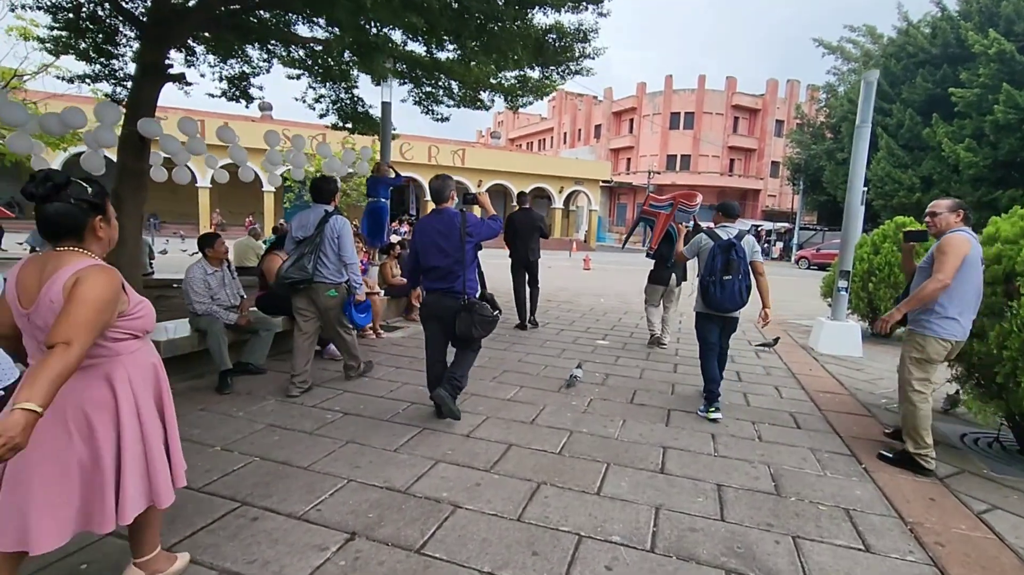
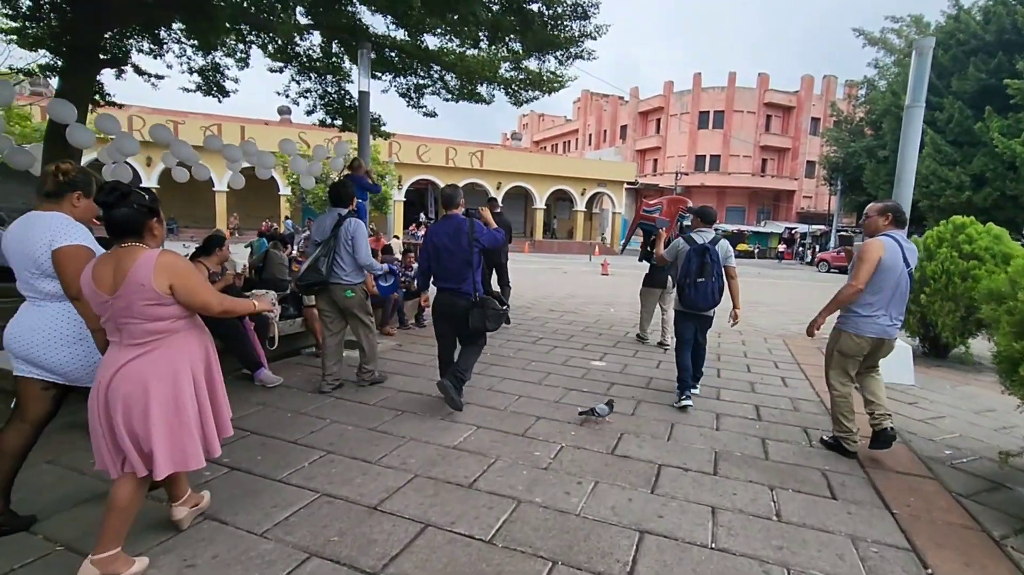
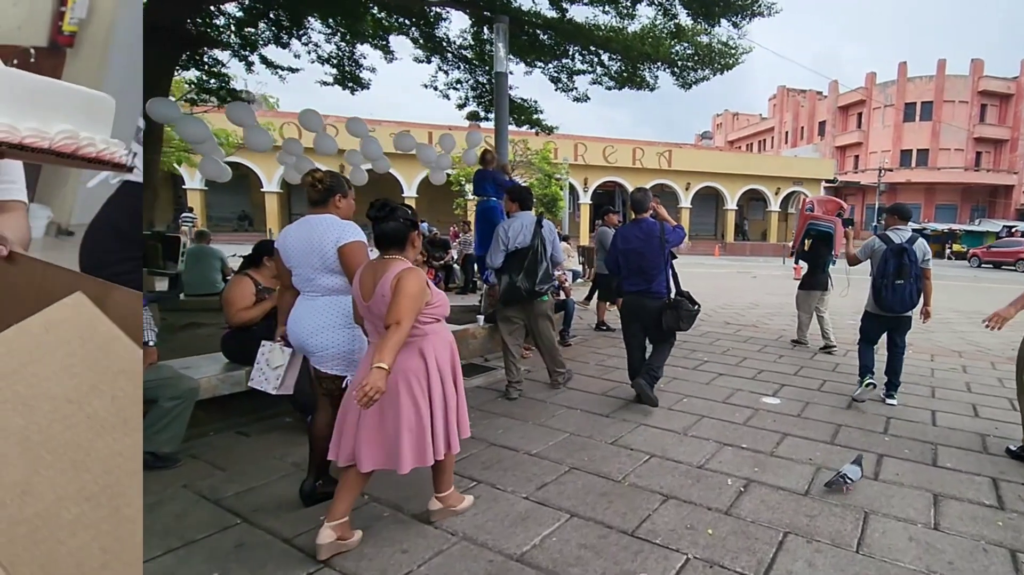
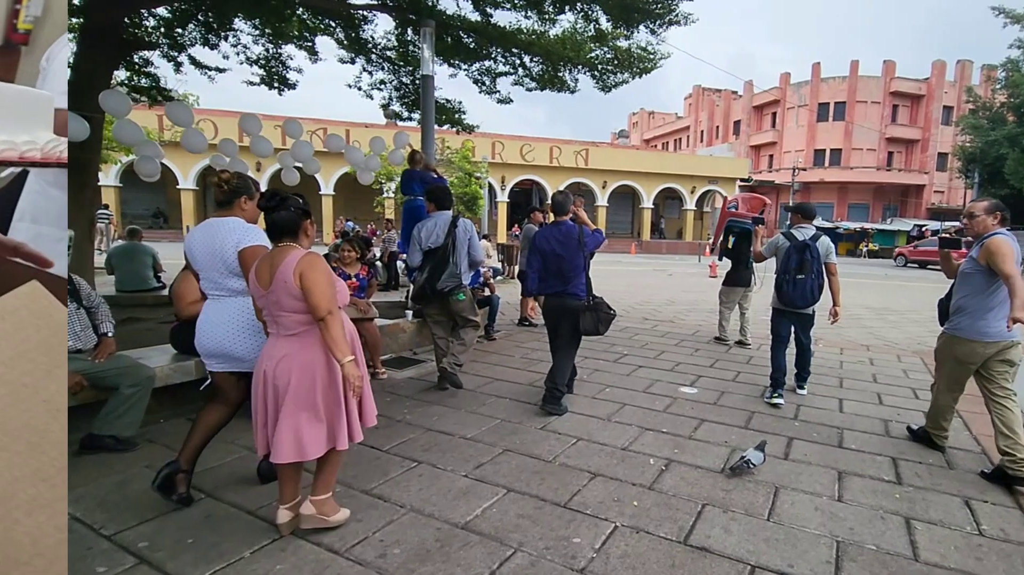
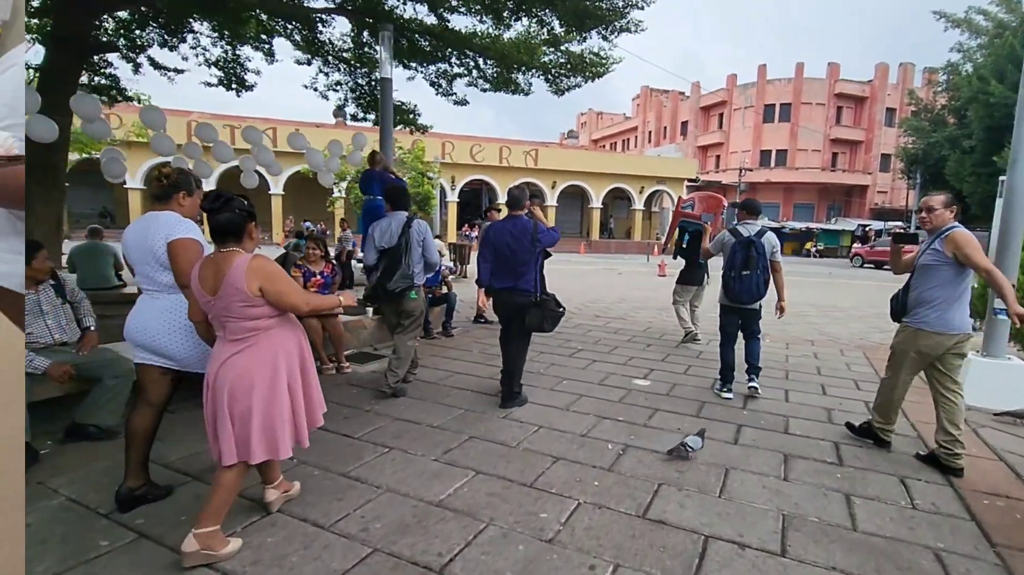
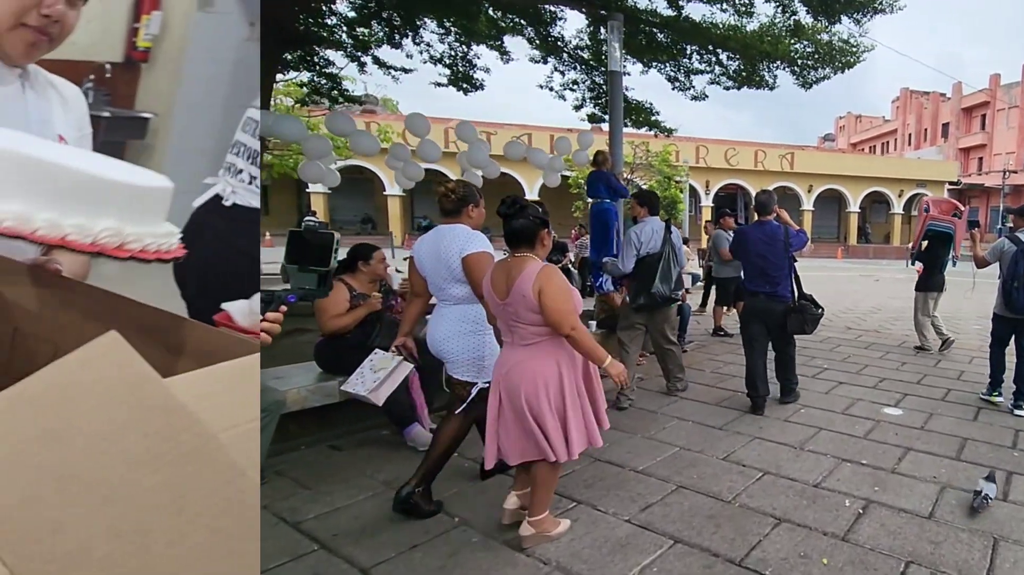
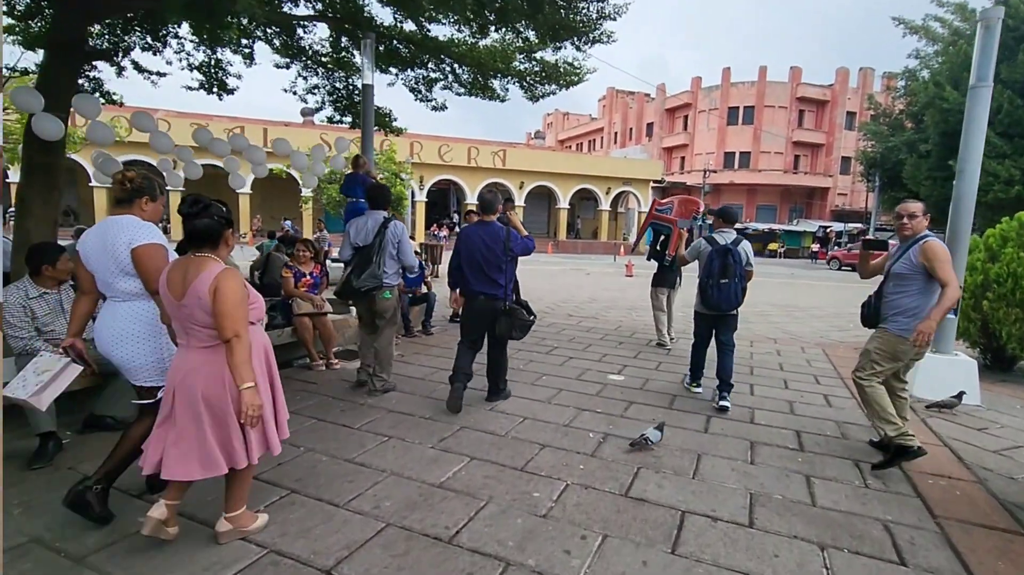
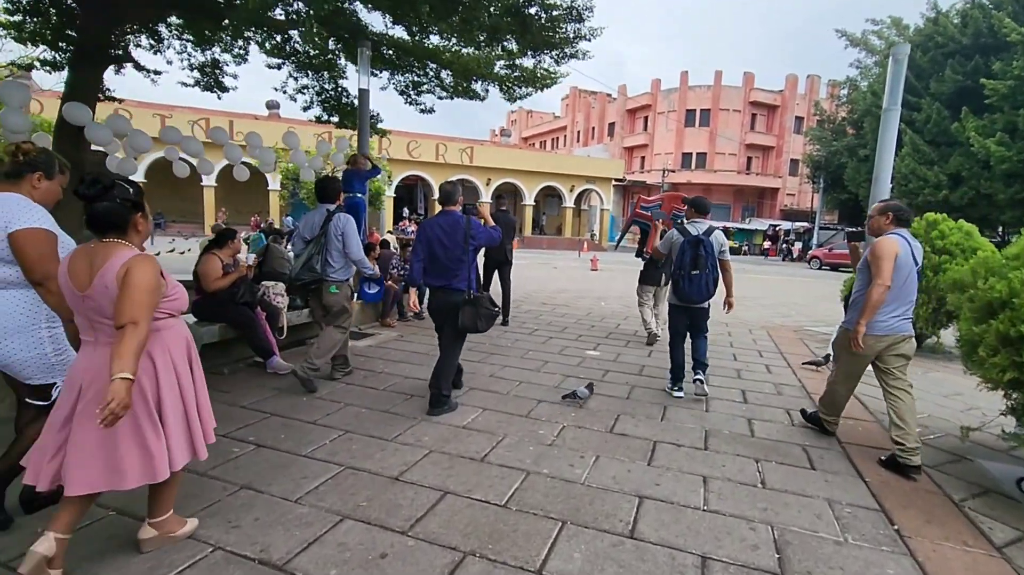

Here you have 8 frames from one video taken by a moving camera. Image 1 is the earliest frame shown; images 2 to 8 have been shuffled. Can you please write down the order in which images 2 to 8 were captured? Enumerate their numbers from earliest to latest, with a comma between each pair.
8, 2, 7, 5, 4, 3, 6
